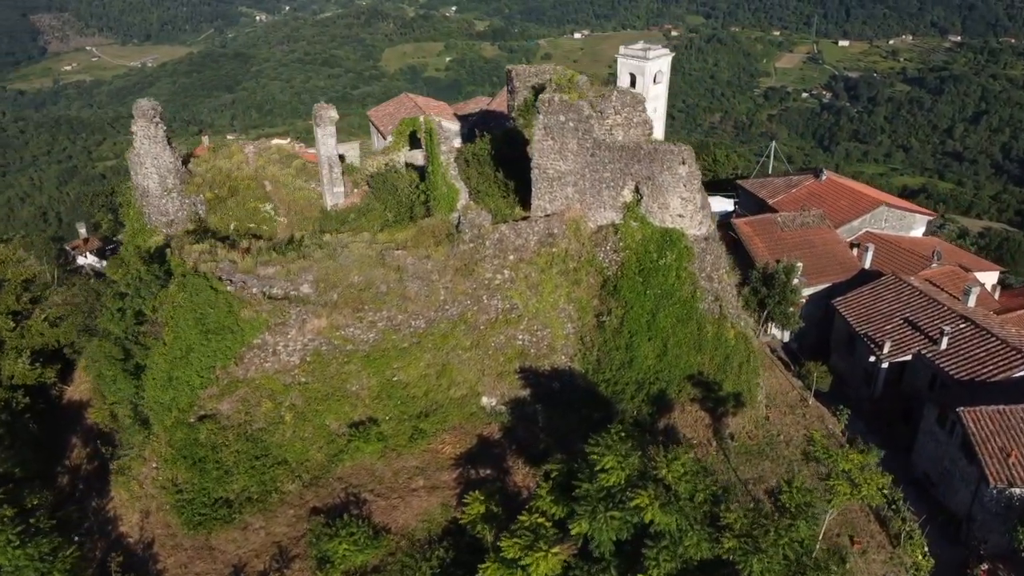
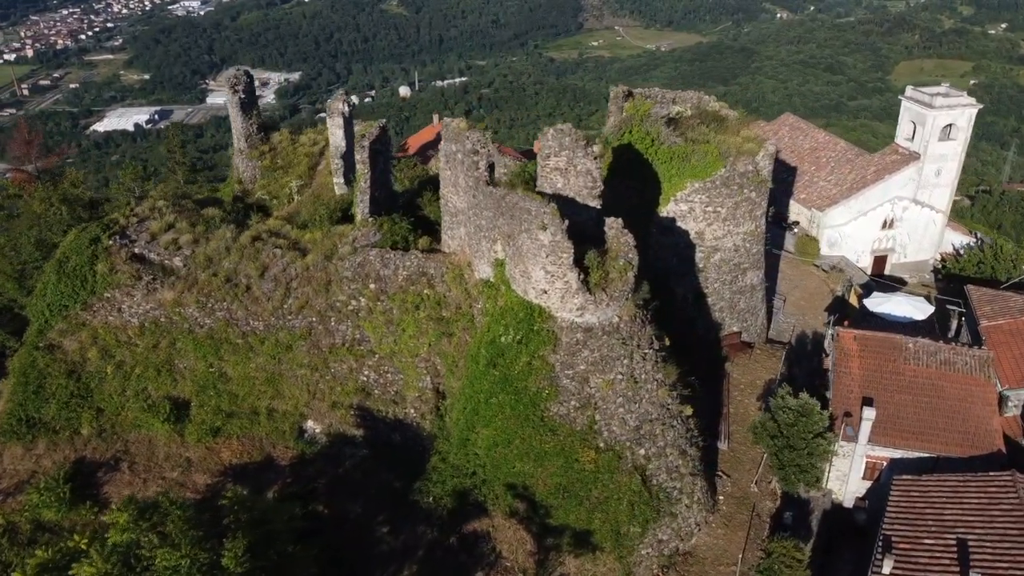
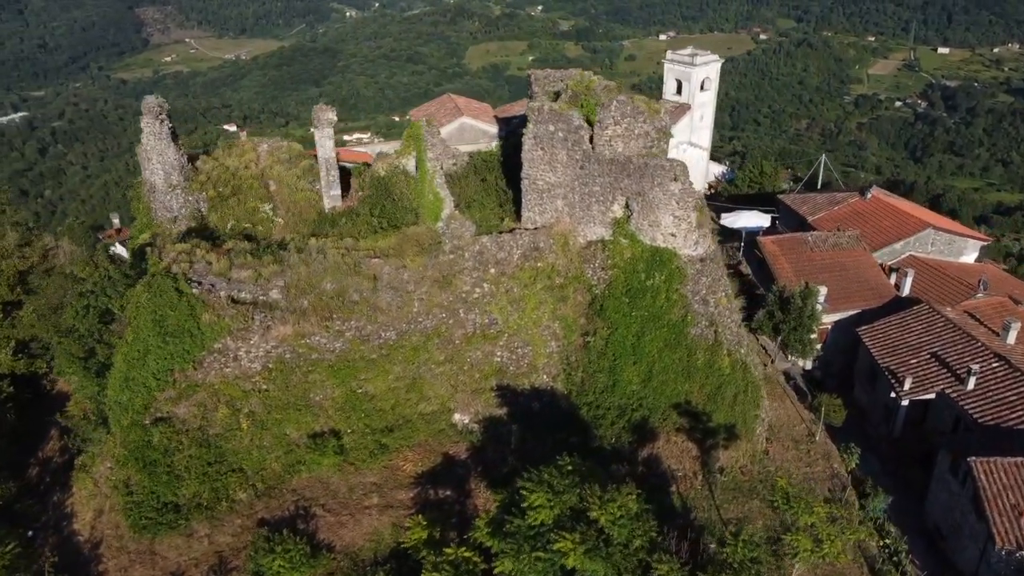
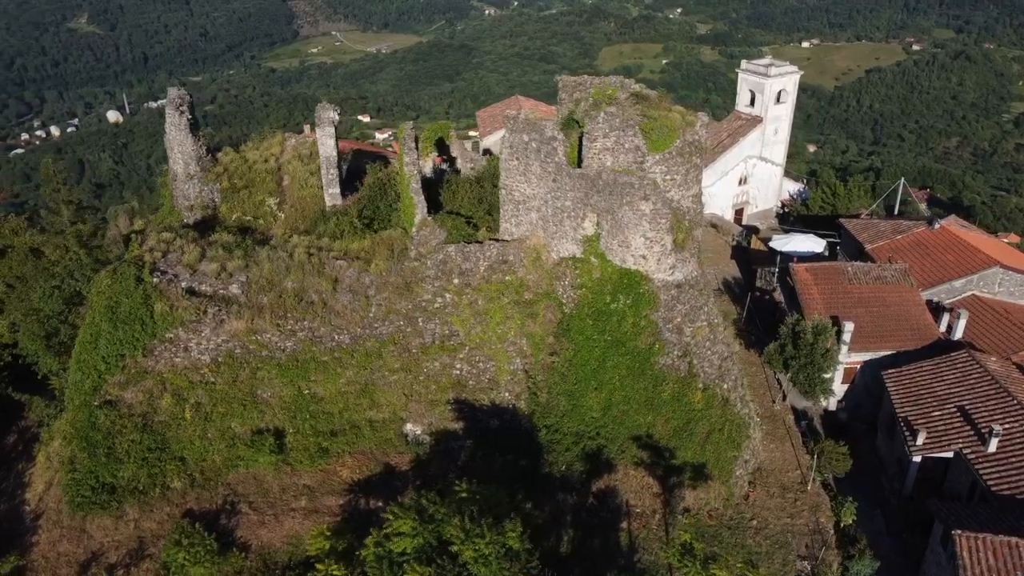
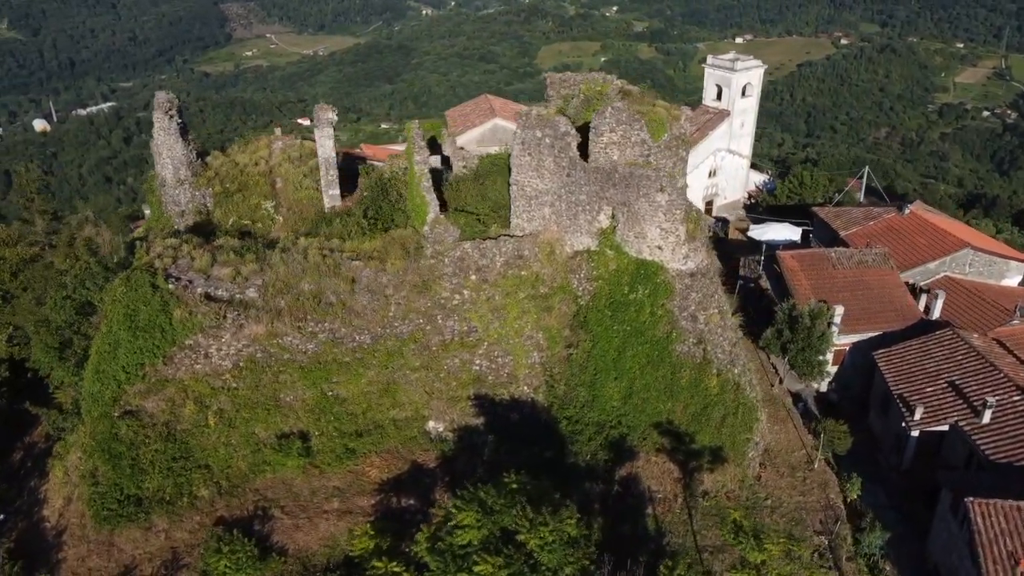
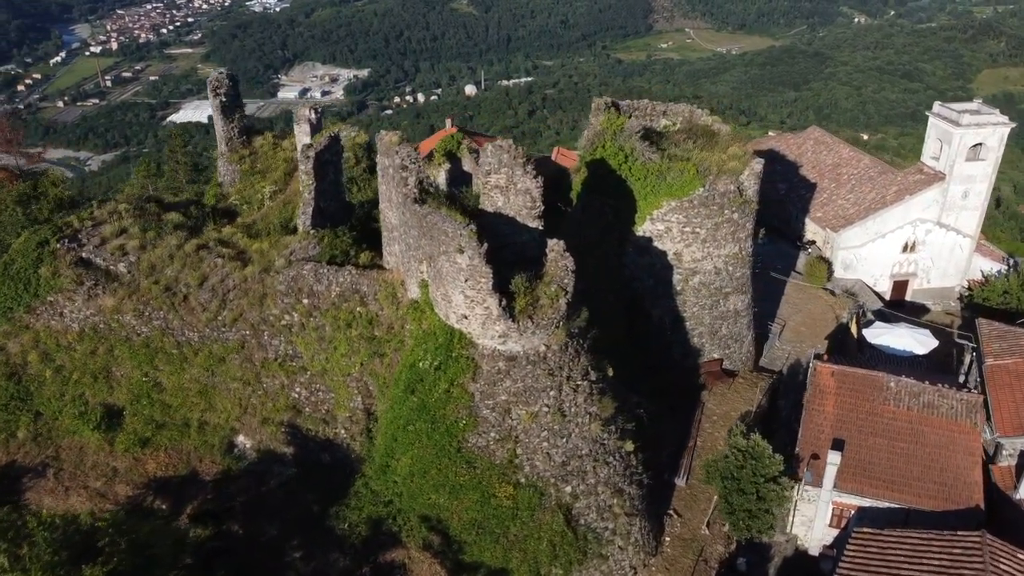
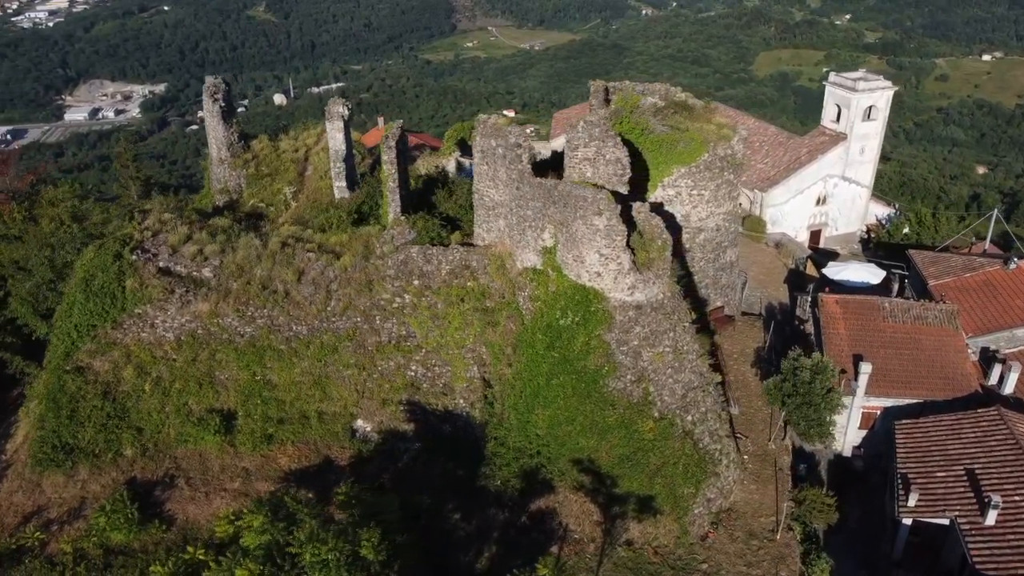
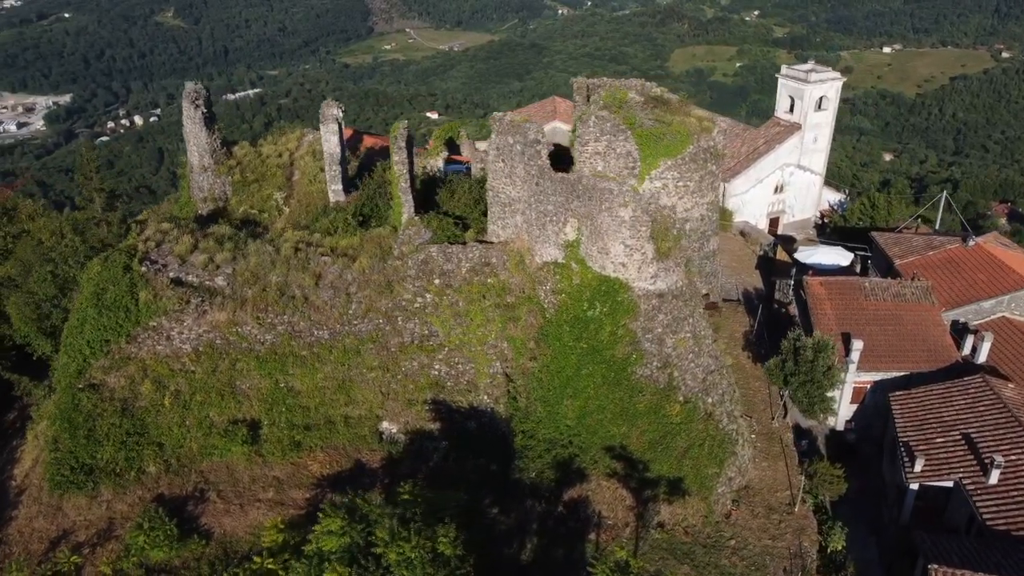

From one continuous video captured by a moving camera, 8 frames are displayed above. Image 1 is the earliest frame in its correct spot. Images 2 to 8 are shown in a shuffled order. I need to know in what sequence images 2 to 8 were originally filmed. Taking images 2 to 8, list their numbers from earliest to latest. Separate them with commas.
3, 5, 4, 8, 7, 2, 6
